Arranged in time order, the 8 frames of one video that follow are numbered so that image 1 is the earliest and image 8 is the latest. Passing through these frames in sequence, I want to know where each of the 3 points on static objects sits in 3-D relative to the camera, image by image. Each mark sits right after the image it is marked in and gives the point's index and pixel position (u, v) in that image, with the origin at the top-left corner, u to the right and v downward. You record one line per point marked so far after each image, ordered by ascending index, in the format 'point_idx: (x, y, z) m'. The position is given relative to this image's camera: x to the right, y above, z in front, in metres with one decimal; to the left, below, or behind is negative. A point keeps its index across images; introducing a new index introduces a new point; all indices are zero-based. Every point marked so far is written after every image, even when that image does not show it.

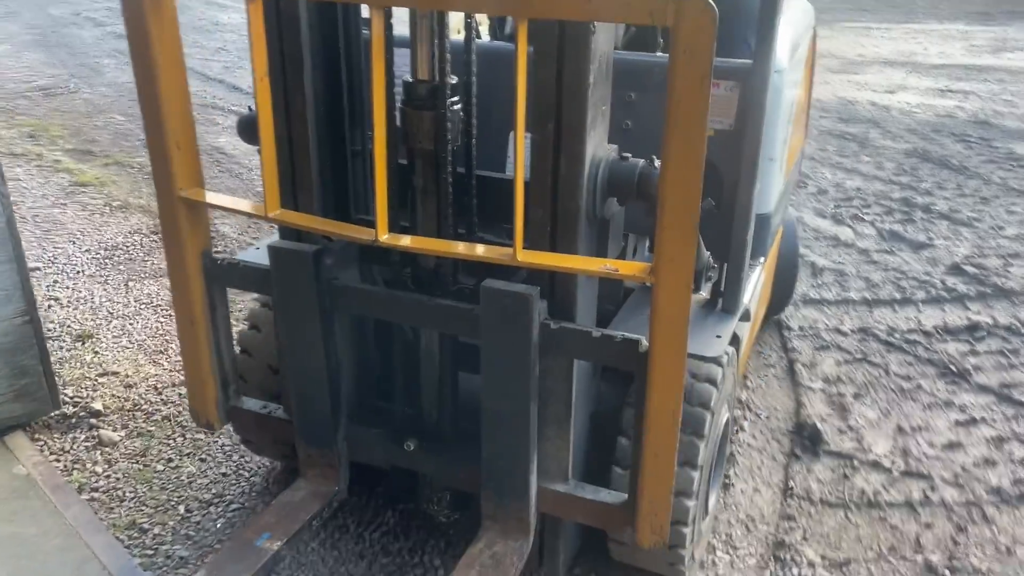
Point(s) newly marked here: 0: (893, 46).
0: (+4.1, +2.6, +9.4) m
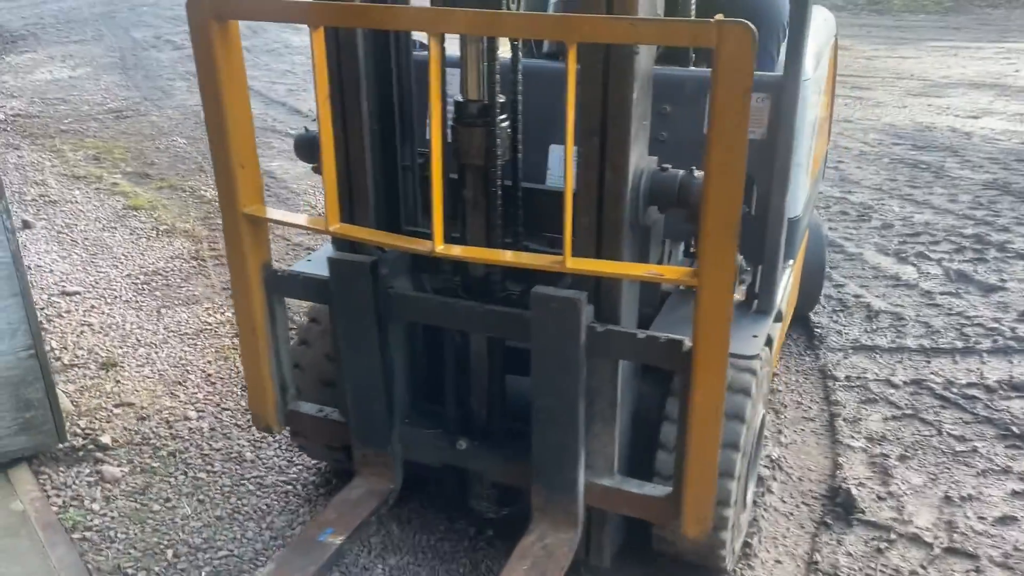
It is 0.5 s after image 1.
0: (+4.8, +2.3, +8.9) m
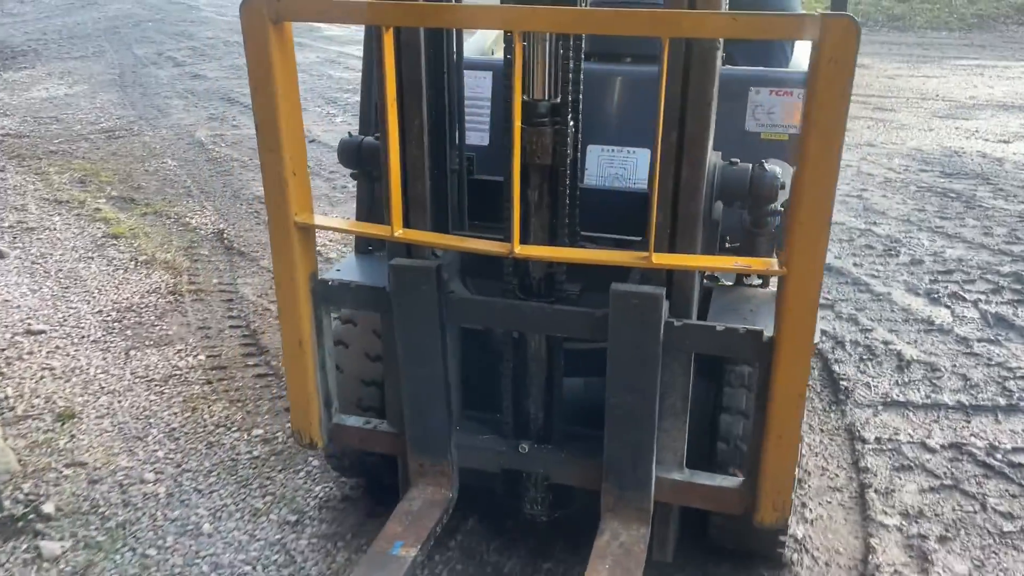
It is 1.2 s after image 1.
0: (+4.9, +2.0, +8.5) m
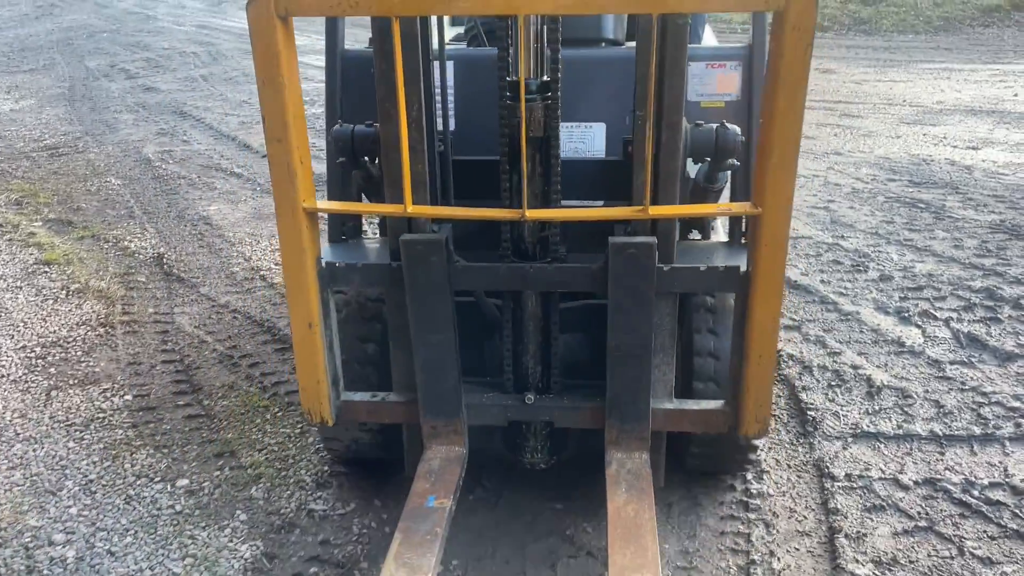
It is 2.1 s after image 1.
0: (+4.5, +1.9, +8.4) m
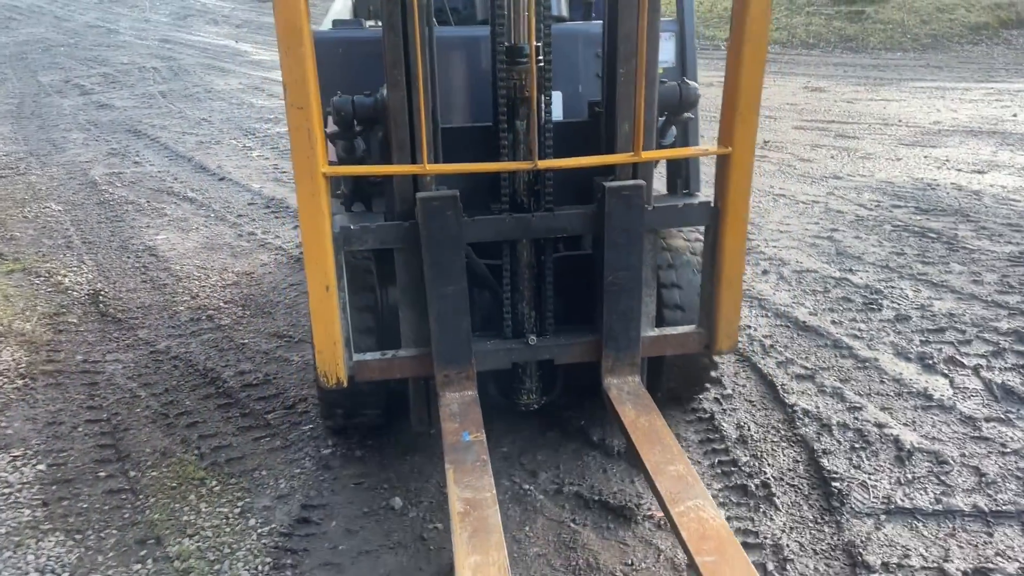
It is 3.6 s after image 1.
0: (+4.3, +1.6, +8.0) m
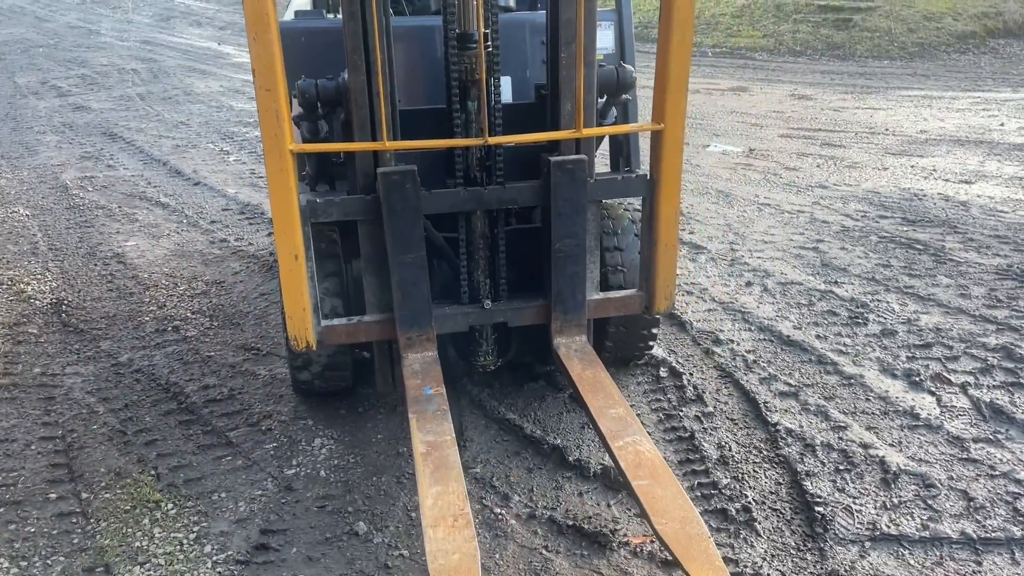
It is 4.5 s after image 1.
0: (+4.1, +1.5, +8.0) m
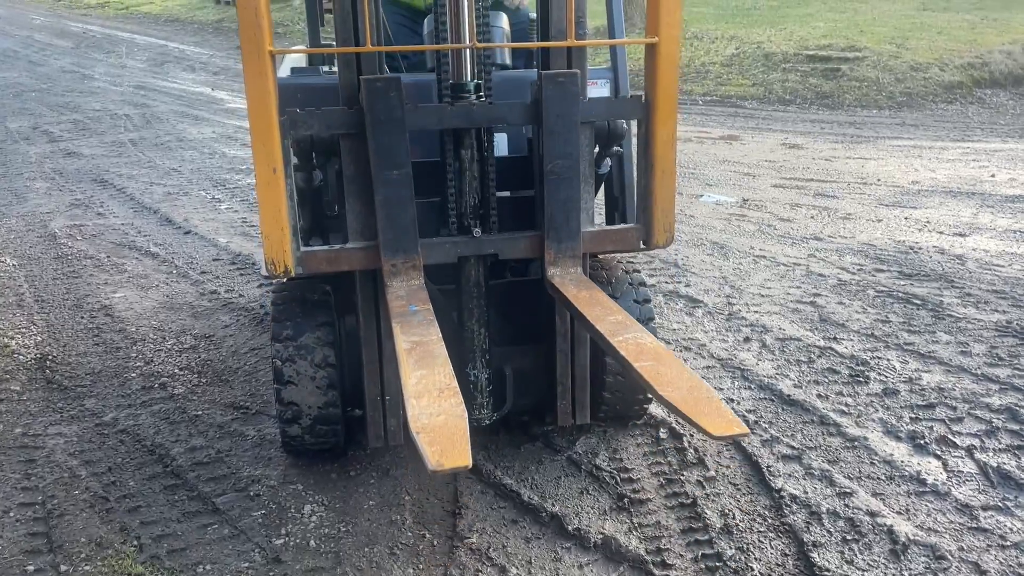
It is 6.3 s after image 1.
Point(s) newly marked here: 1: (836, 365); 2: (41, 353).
0: (+4.1, +1.1, +8.0) m
1: (+1.6, -0.4, +4.2) m
2: (-2.4, -0.3, +4.4) m
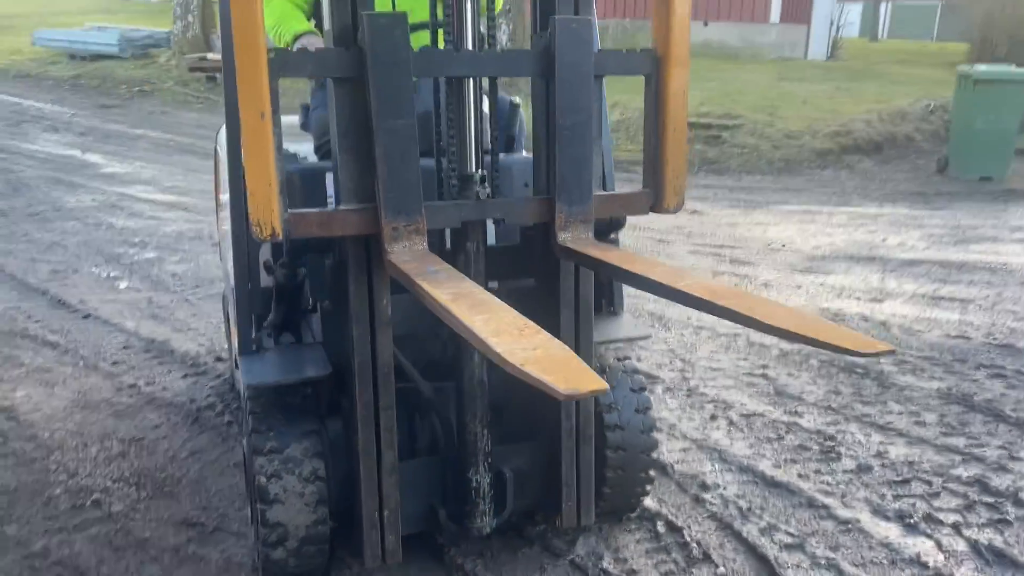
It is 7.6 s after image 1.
0: (+3.3, +0.5, +8.5) m
1: (+1.4, -0.7, +4.2) m
2: (-2.5, -0.8, +3.8) m
